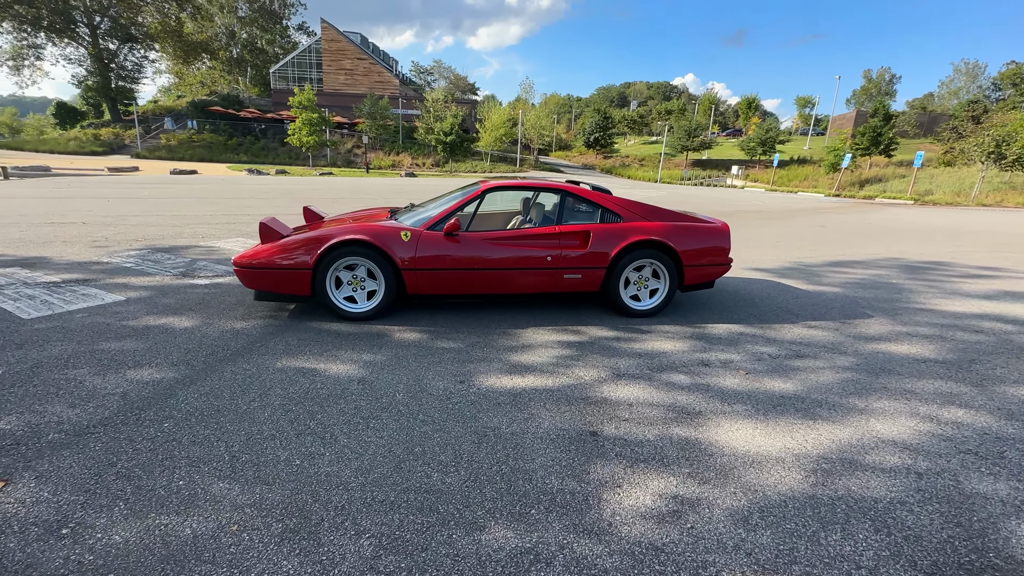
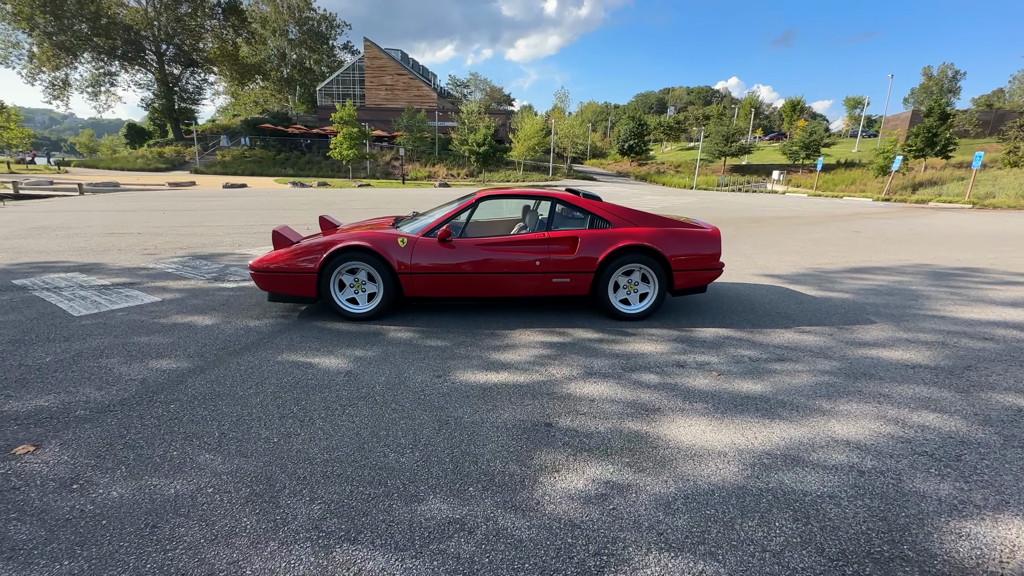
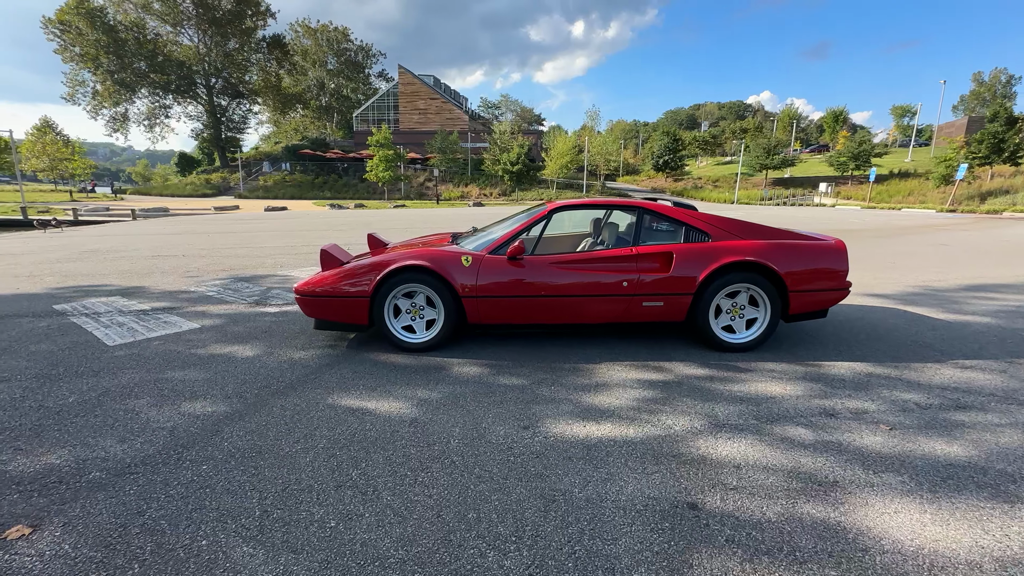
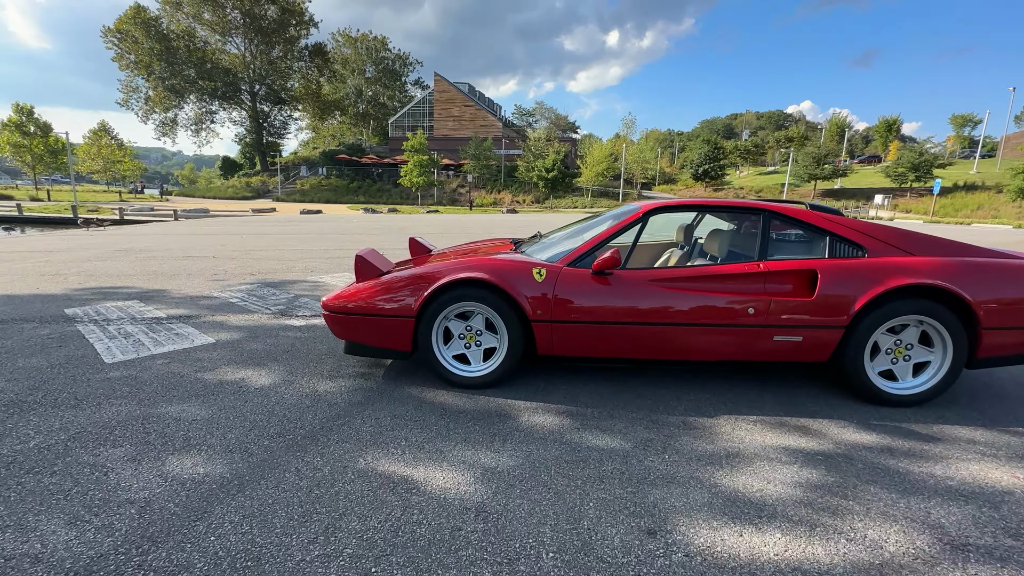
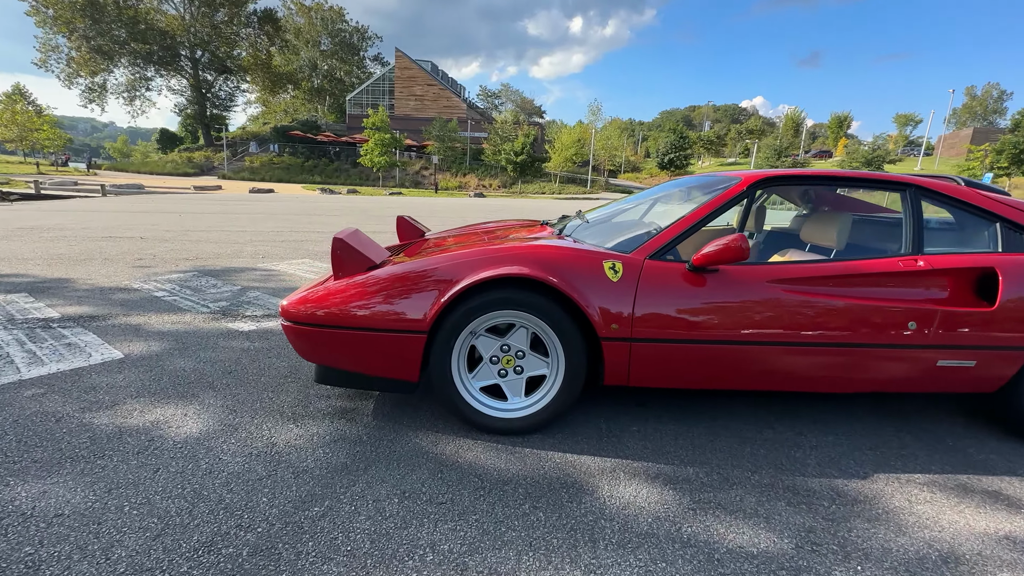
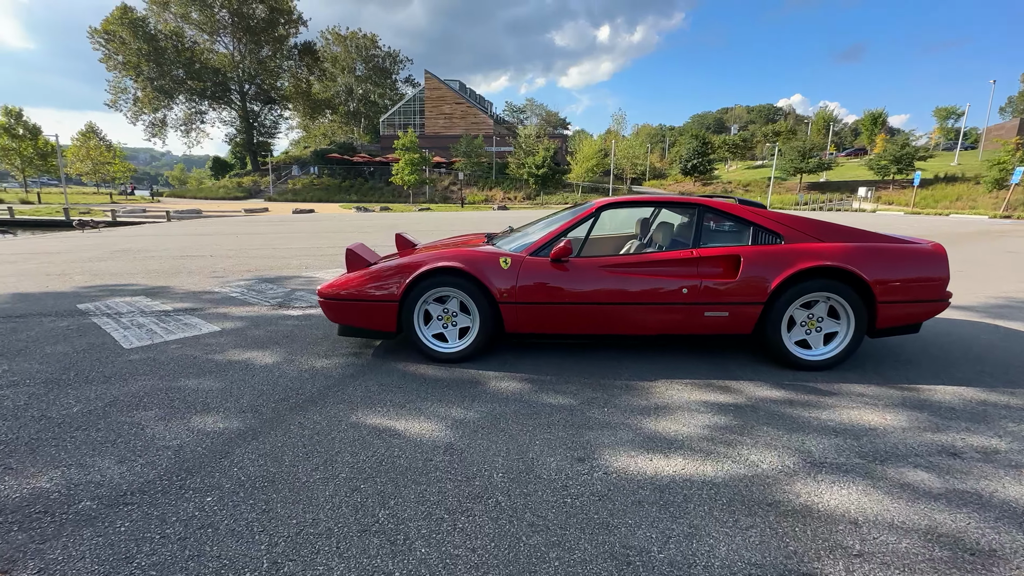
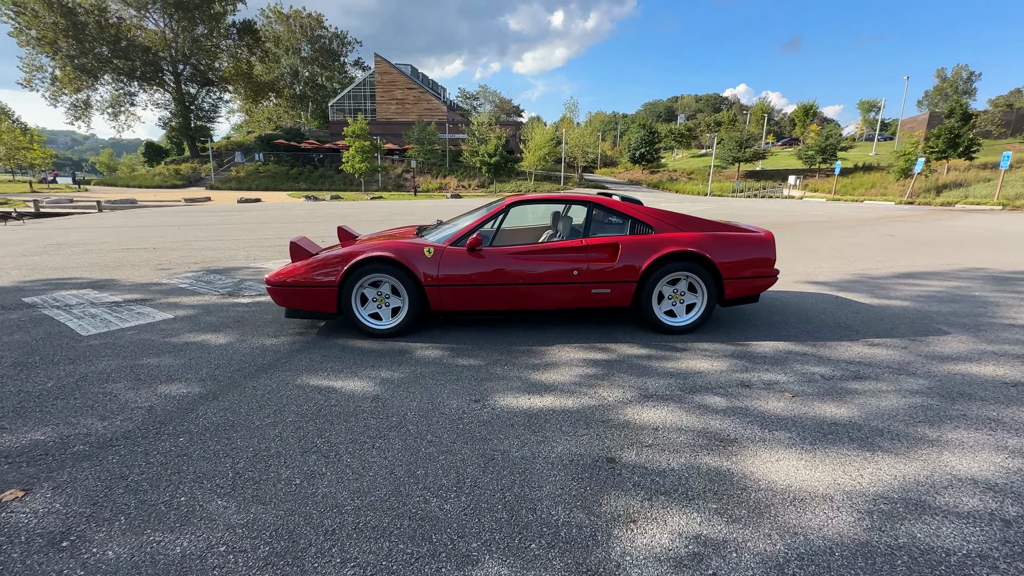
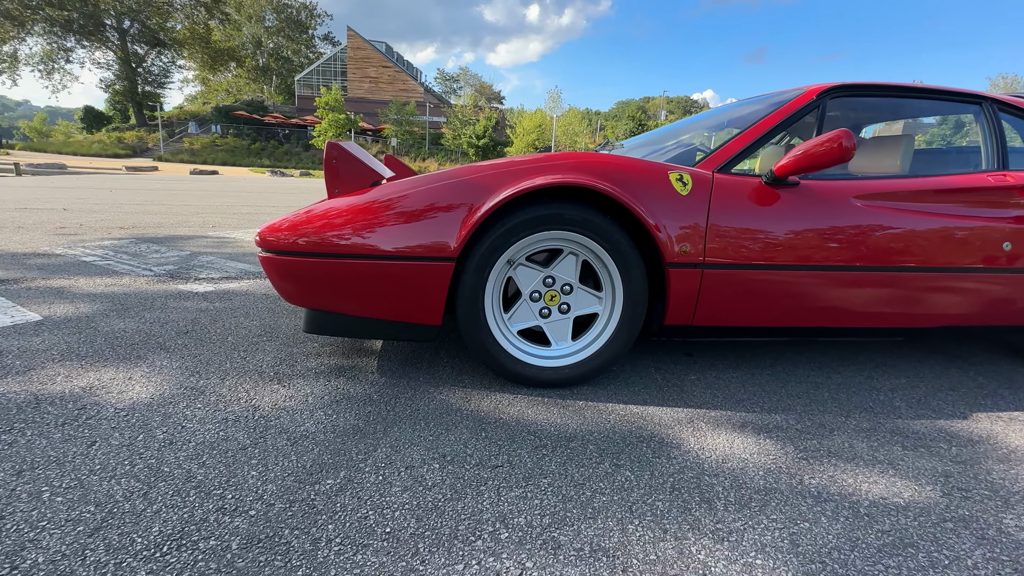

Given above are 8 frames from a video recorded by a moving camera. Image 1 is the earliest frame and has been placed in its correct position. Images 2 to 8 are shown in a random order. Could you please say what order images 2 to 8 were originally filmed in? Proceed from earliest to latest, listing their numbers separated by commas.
2, 7, 3, 6, 4, 5, 8
